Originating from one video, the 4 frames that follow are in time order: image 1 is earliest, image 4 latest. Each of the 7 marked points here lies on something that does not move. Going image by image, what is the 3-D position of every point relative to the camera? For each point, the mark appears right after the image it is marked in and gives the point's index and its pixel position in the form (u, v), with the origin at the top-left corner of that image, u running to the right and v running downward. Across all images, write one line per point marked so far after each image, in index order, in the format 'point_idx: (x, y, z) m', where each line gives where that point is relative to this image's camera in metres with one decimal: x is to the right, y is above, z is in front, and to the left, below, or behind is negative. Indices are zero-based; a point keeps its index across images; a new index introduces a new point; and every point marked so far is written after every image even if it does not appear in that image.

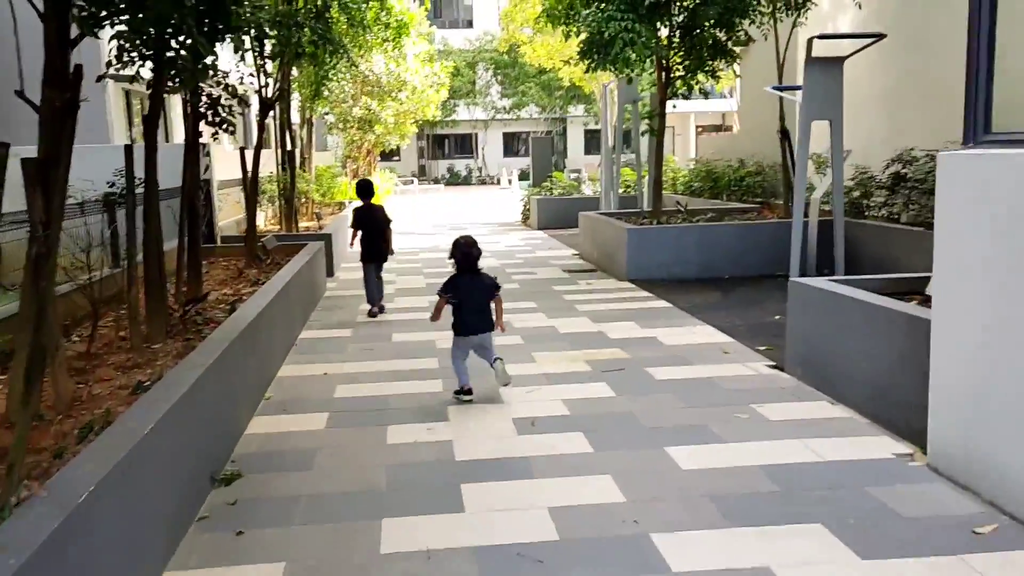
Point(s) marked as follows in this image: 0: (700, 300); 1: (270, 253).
0: (+2.0, -0.1, +8.7) m
1: (-2.8, +0.4, +9.4) m
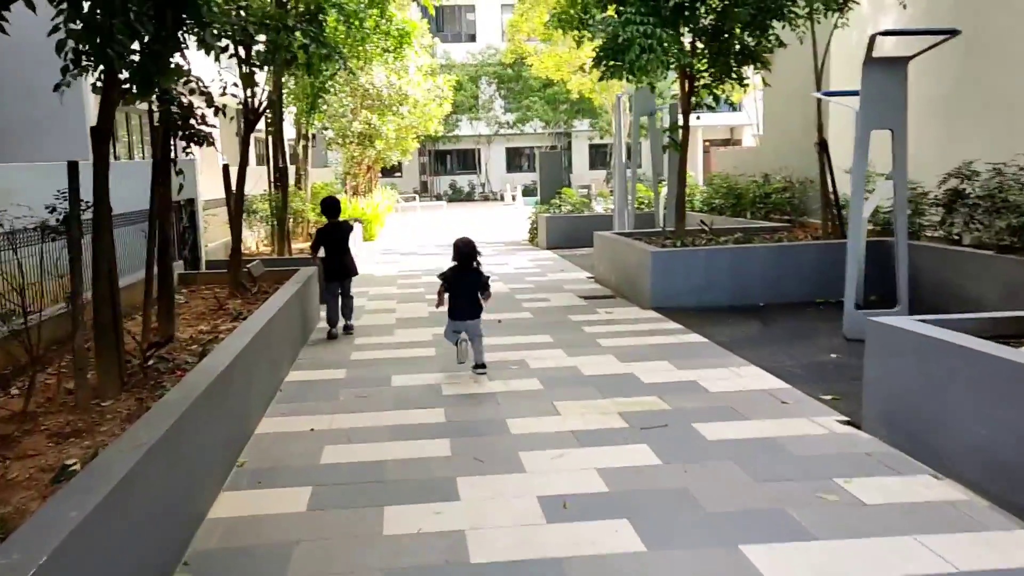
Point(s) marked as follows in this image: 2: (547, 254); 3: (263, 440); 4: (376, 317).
0: (+2.1, -0.4, +7.7) m
1: (-2.6, +0.1, +8.5) m
2: (+0.6, +0.6, +15.2) m
3: (-1.6, -1.0, +5.3) m
4: (-1.5, -0.3, +9.4) m
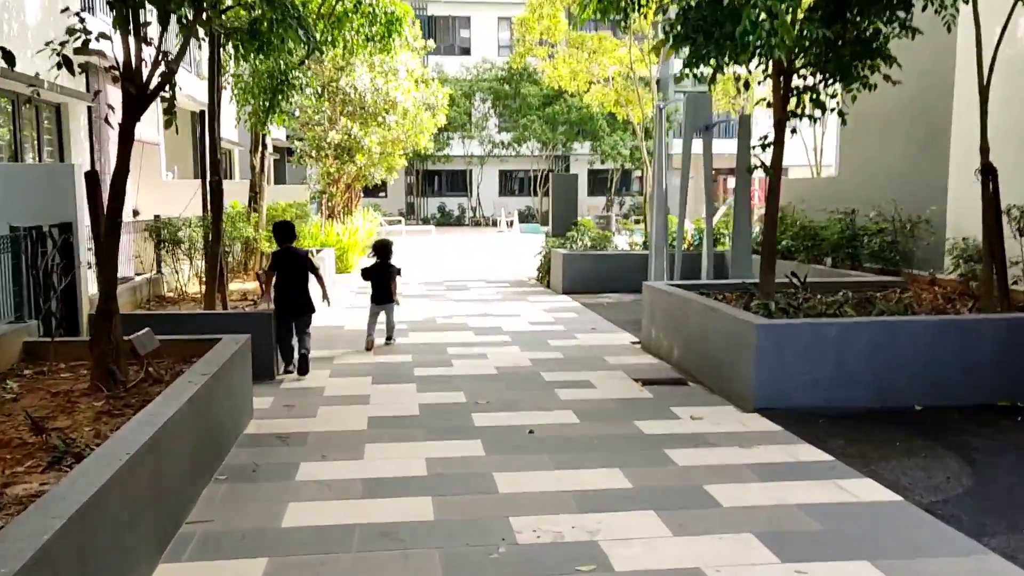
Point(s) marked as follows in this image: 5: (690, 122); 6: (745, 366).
0: (+2.4, -1.1, +4.6) m
1: (-2.4, -0.5, +5.3) m
2: (+0.8, -0.2, +12.0) m
3: (-1.3, -1.4, +2.1) m
4: (-1.3, -0.9, +6.3) m
5: (+2.4, +2.2, +11.0) m
6: (+1.8, -0.6, +6.3) m
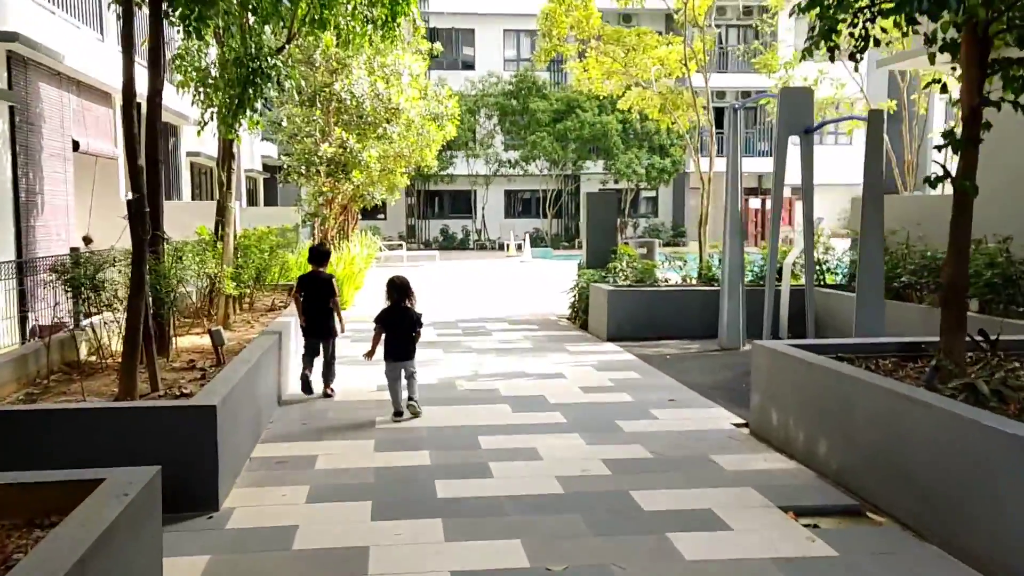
0: (+2.8, -1.4, +2.0) m
1: (-1.9, -0.8, +2.7) m
2: (+1.2, -0.8, +9.4) m
3: (-0.8, -1.7, -0.6) m
4: (-0.9, -1.3, +3.6) m
5: (+2.8, +1.7, +8.4) m
6: (+2.2, -1.0, +3.7) m
